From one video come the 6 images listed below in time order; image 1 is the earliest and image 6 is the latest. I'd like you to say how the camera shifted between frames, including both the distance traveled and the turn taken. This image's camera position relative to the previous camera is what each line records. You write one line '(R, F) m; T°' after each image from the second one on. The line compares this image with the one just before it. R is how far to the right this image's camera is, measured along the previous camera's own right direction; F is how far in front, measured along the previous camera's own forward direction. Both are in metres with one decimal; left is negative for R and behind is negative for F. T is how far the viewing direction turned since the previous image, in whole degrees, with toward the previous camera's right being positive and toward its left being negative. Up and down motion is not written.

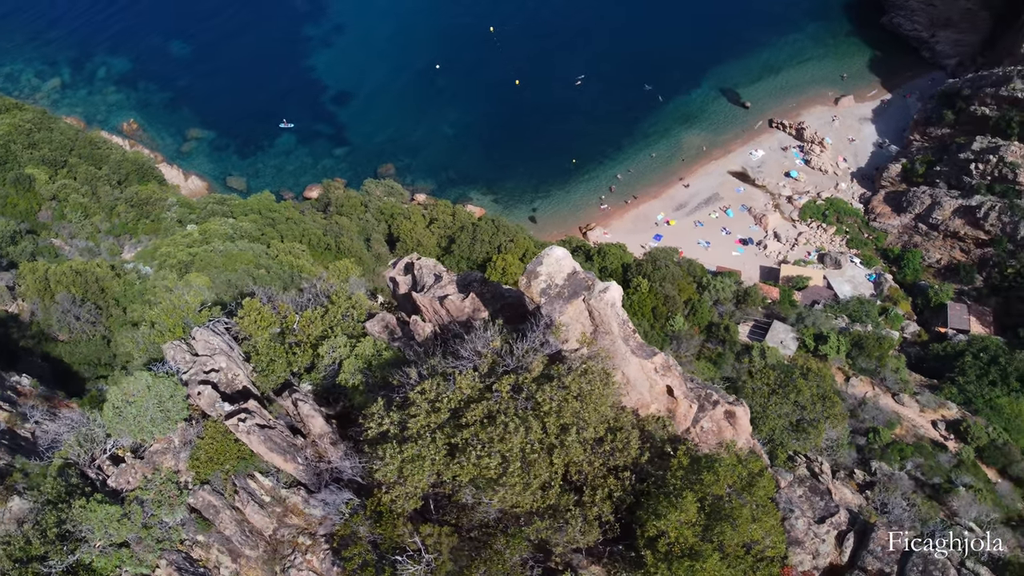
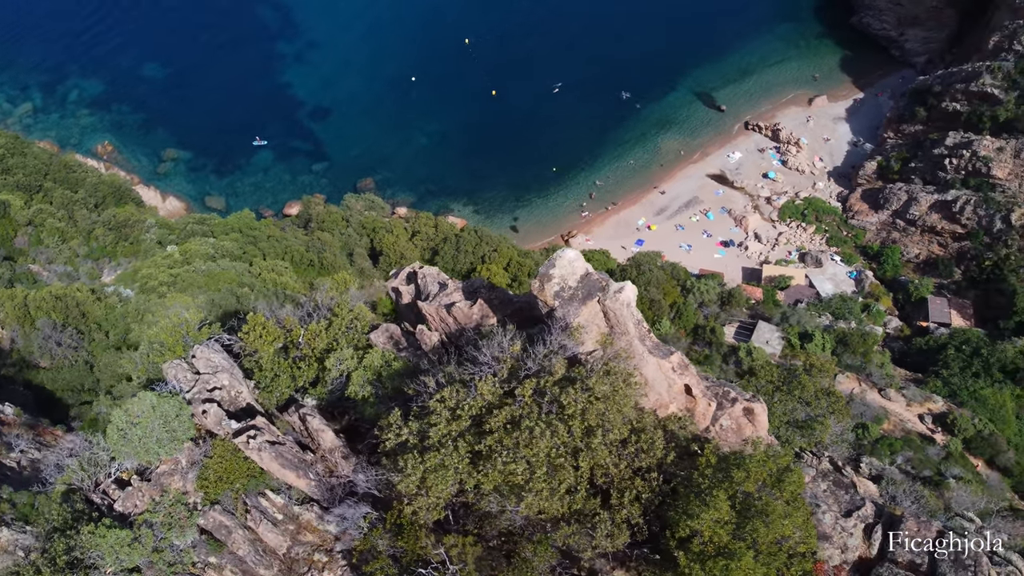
(-0.4, +0.1) m; +1°
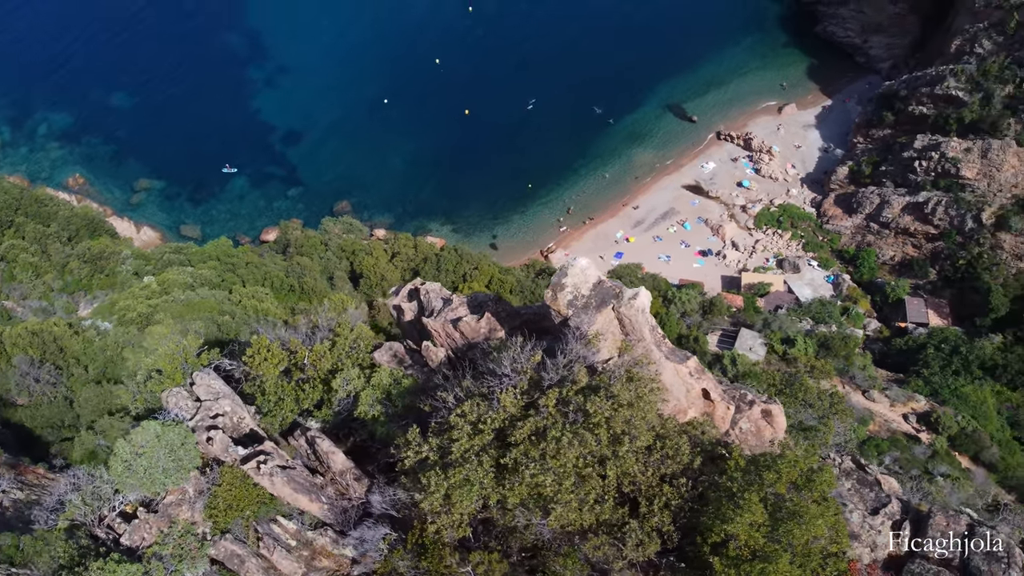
(-0.4, +0.1) m; +1°
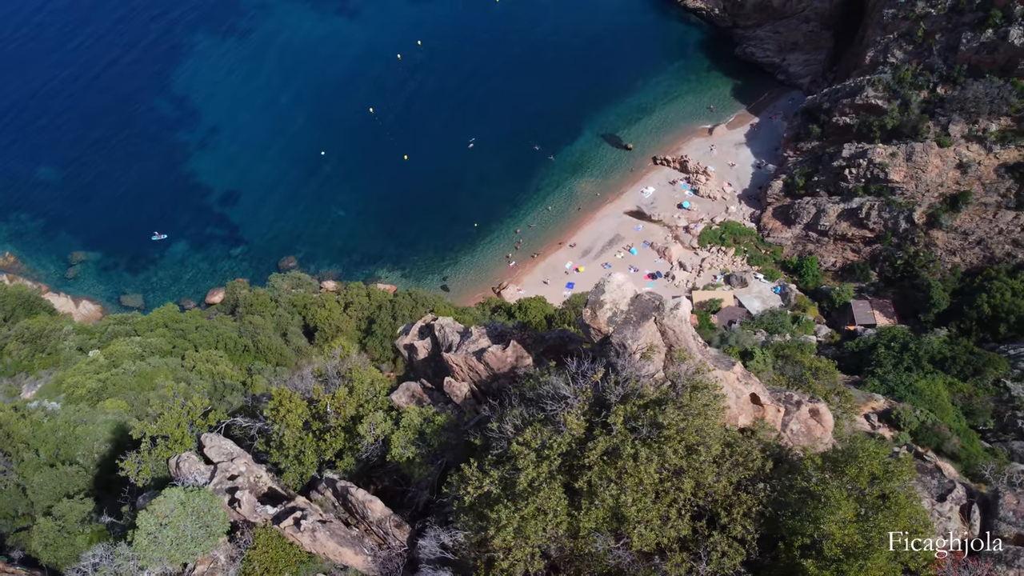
(-1.0, +0.2) m; +3°
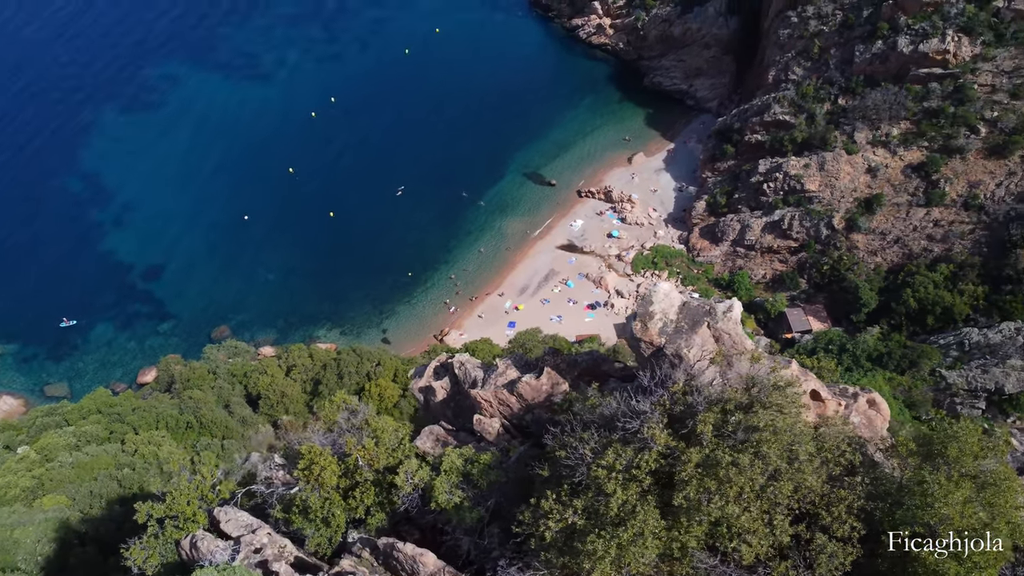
(-1.3, +0.3) m; +4°
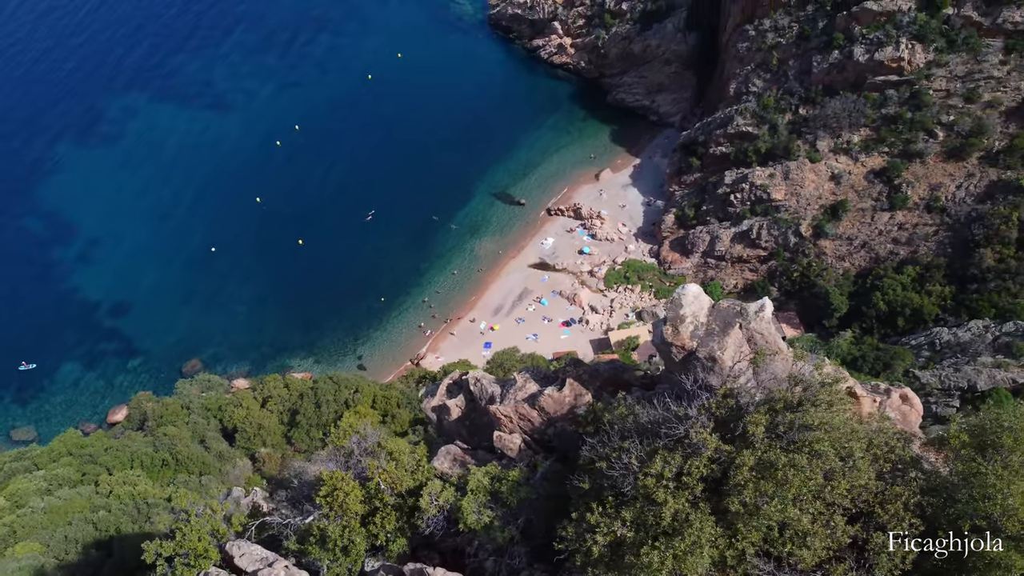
(-0.6, +0.2) m; +1°
